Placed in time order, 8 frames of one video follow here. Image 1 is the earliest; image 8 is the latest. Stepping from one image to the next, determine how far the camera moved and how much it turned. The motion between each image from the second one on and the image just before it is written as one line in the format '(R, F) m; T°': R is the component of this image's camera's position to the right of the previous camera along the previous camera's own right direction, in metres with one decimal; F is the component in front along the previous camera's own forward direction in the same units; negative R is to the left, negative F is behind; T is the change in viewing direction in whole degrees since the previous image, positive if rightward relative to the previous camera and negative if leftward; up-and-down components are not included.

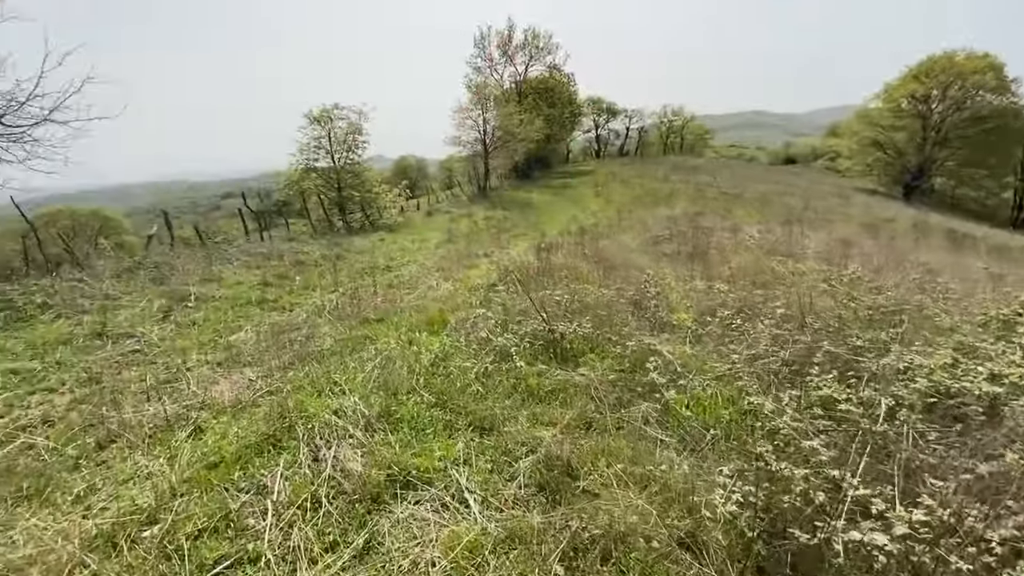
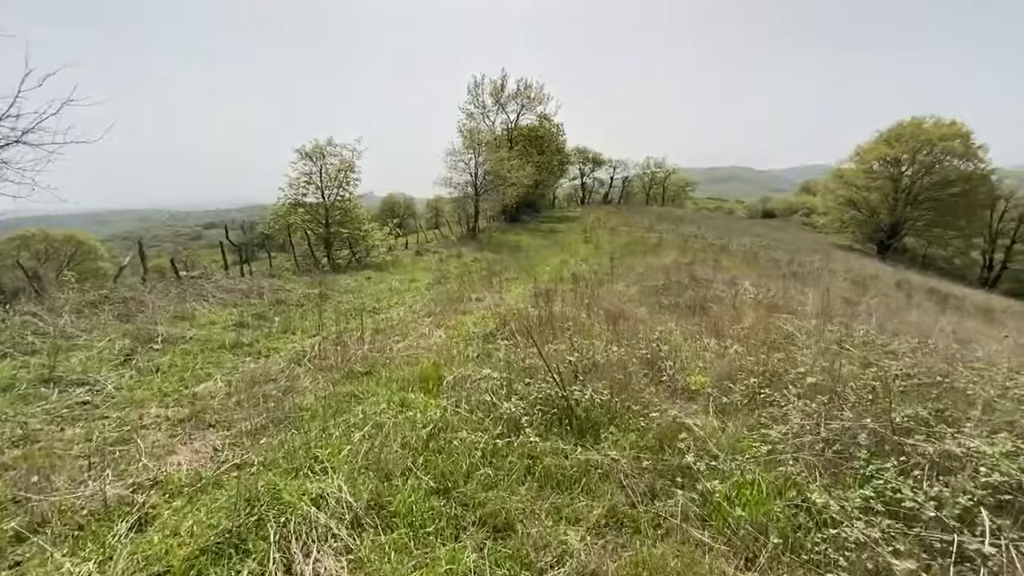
(-0.3, +0.5) m; +2°
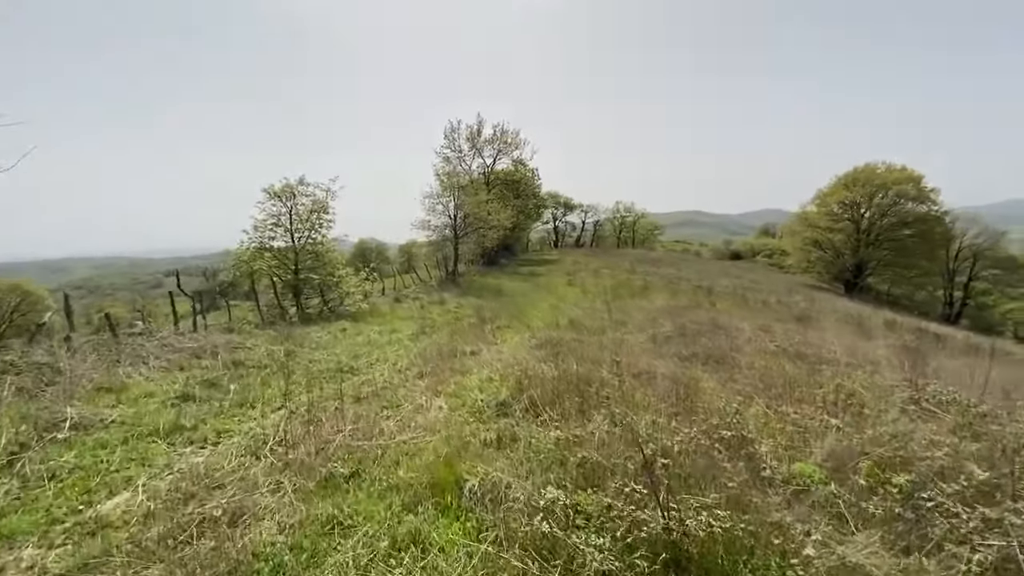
(-0.6, +1.5) m; +3°
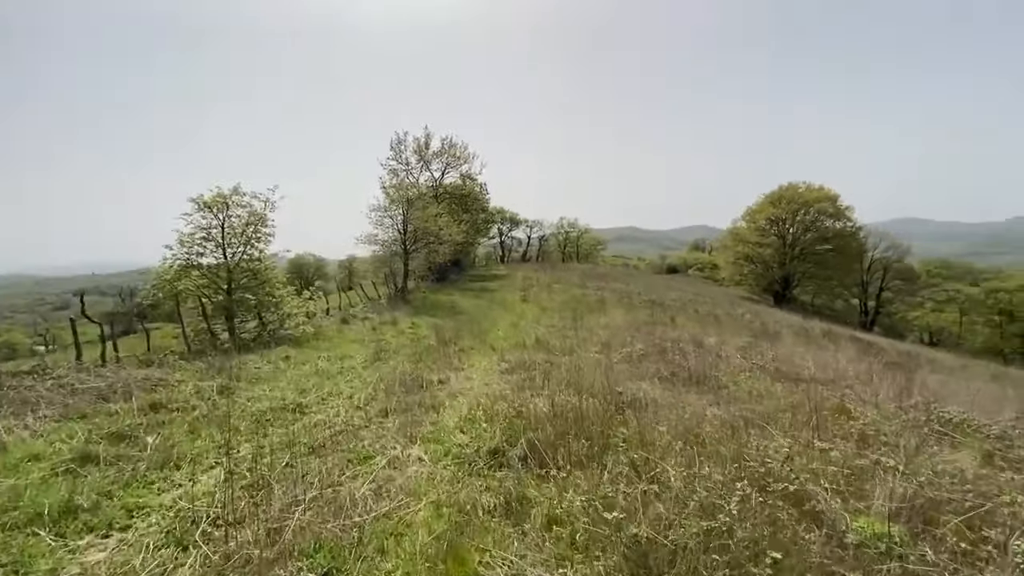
(-0.6, +1.0) m; +7°
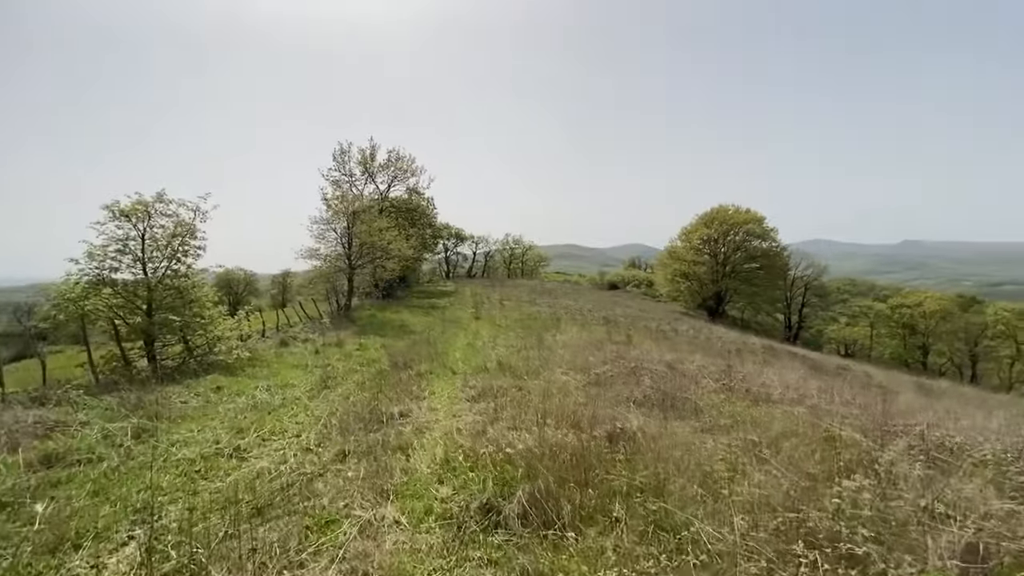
(-0.5, +0.8) m; +7°
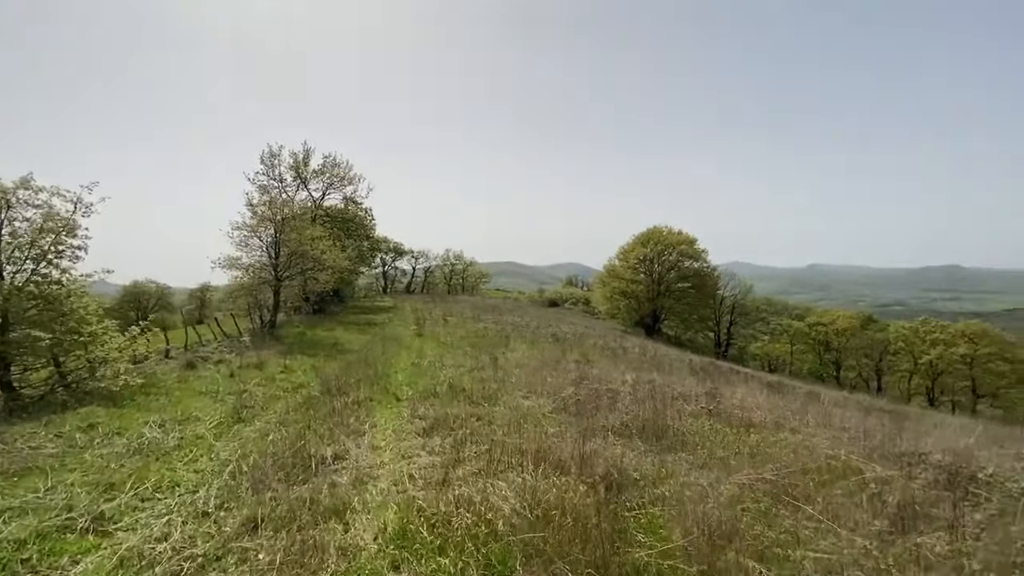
(-0.4, +1.5) m; +7°
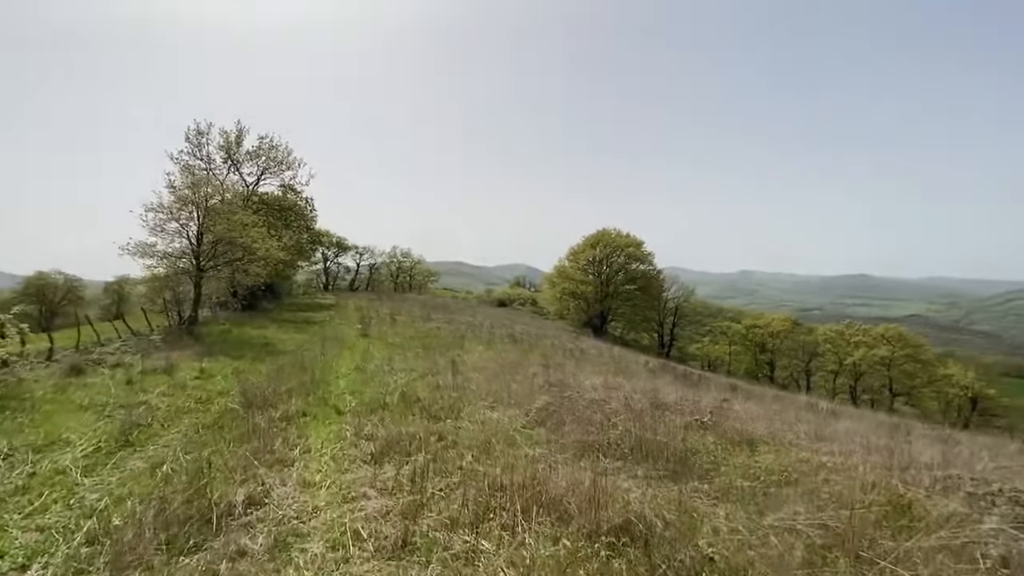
(-0.4, +1.6) m; +6°
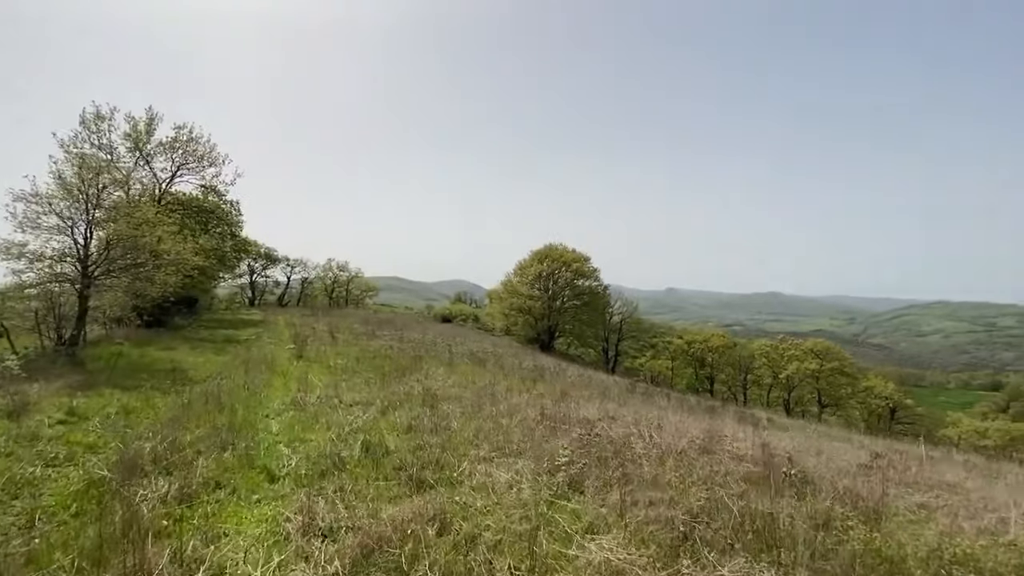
(-1.1, +2.7) m; +7°
